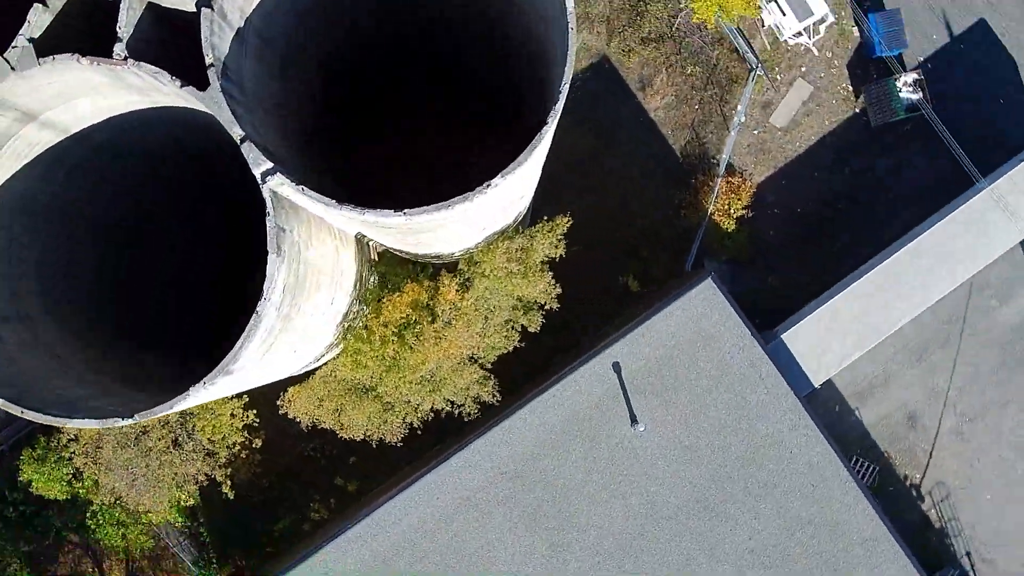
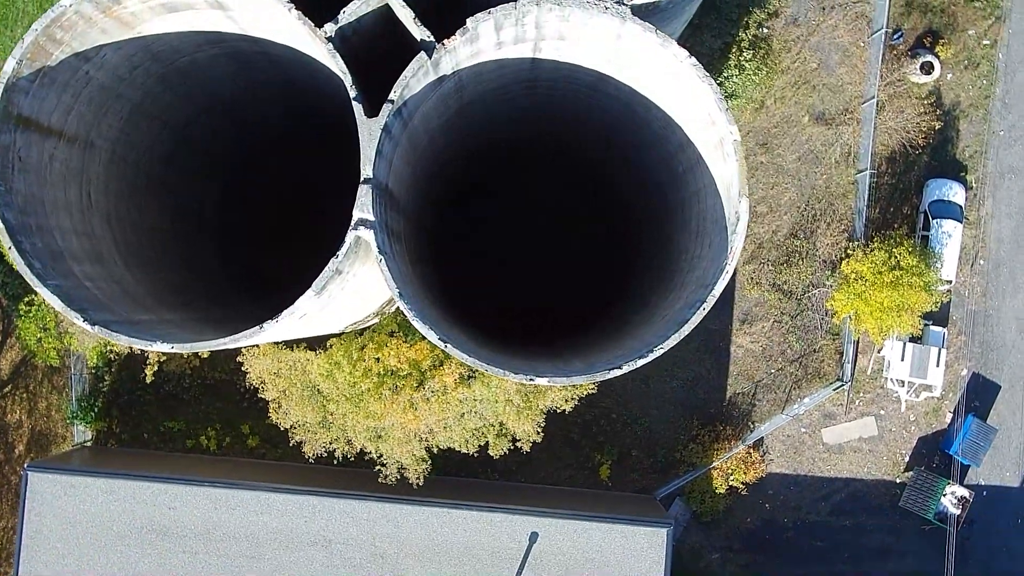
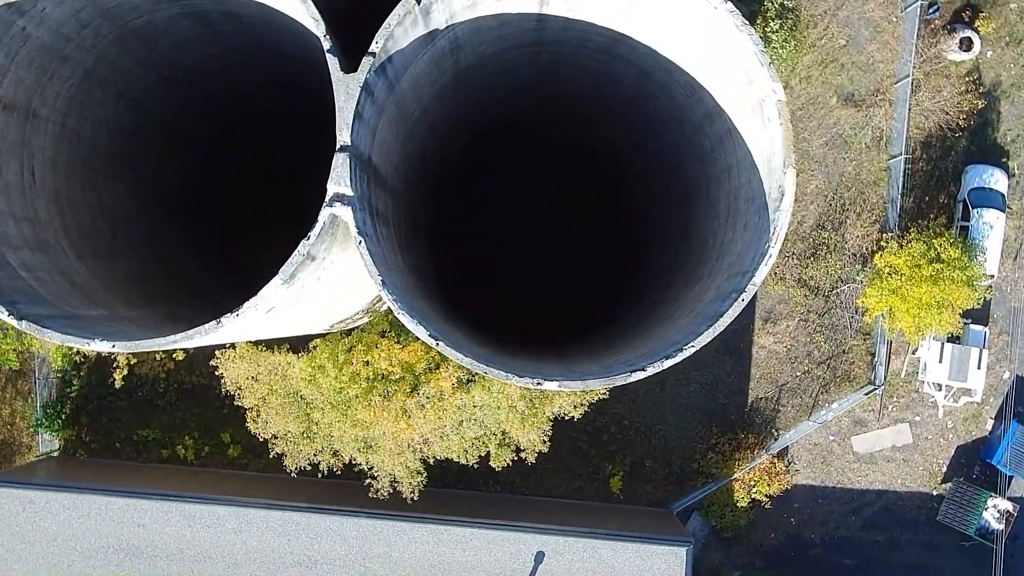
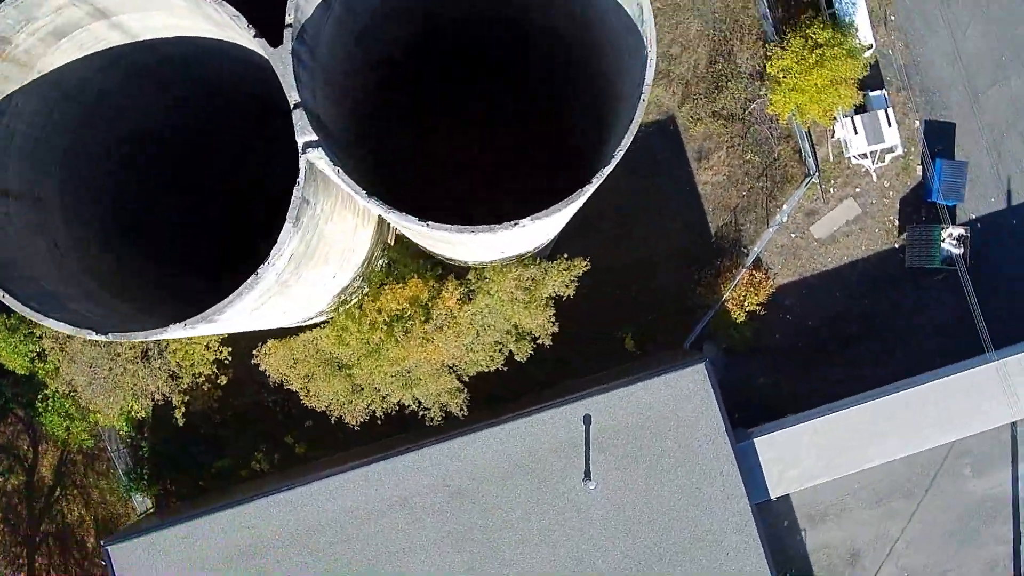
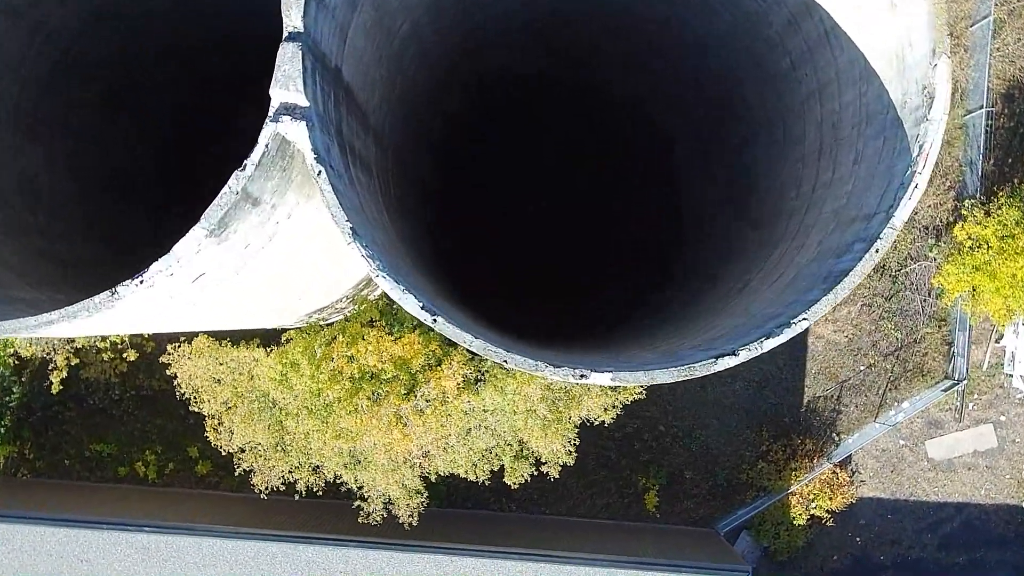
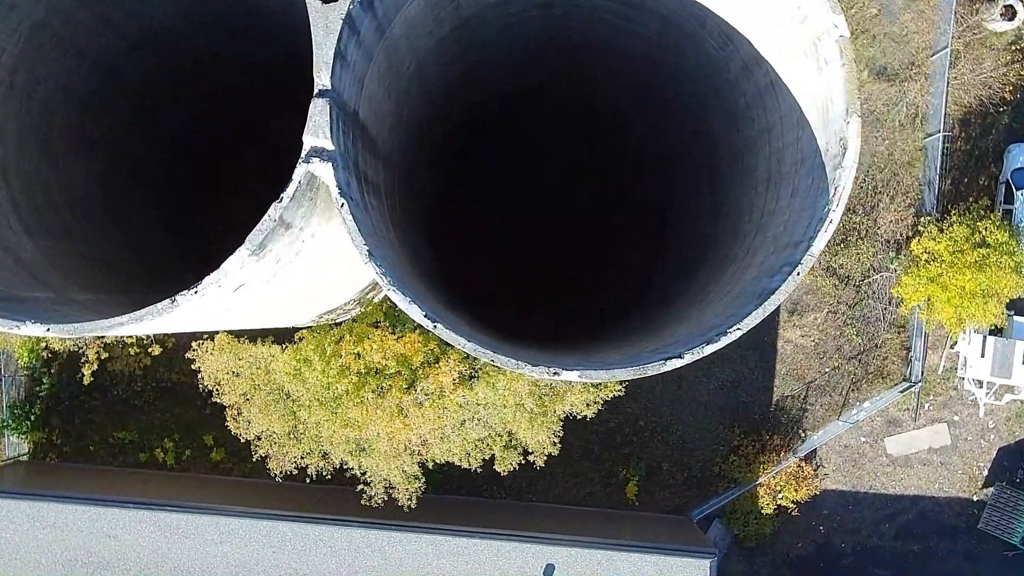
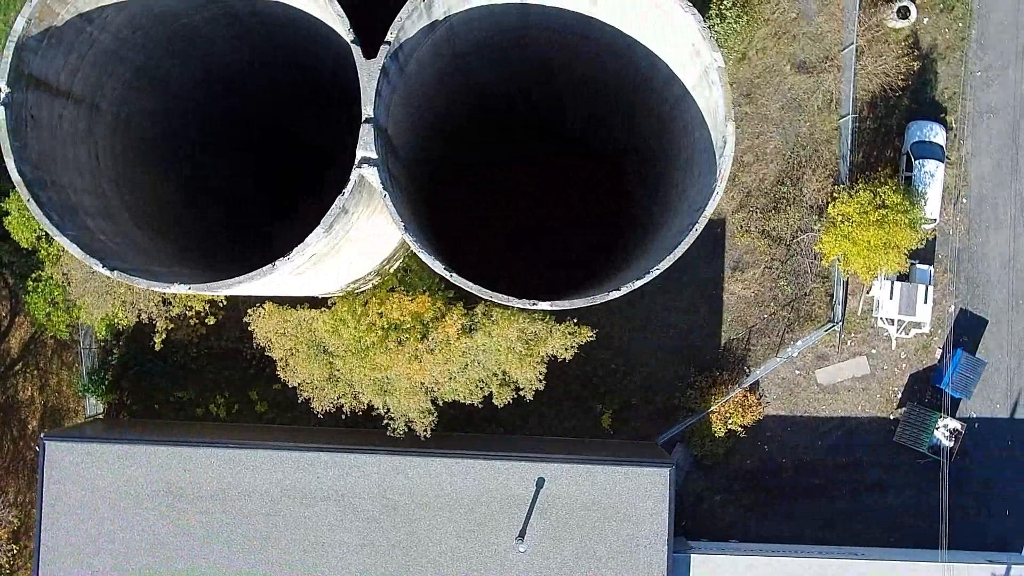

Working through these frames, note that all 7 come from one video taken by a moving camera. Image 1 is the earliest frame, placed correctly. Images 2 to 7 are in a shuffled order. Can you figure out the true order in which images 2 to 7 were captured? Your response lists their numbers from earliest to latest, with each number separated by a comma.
4, 7, 2, 3, 6, 5
